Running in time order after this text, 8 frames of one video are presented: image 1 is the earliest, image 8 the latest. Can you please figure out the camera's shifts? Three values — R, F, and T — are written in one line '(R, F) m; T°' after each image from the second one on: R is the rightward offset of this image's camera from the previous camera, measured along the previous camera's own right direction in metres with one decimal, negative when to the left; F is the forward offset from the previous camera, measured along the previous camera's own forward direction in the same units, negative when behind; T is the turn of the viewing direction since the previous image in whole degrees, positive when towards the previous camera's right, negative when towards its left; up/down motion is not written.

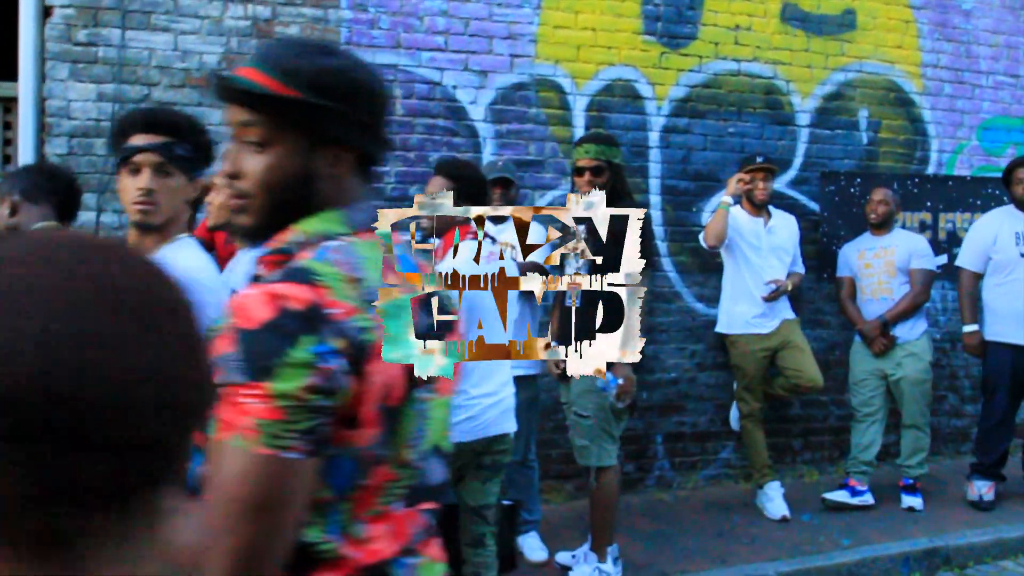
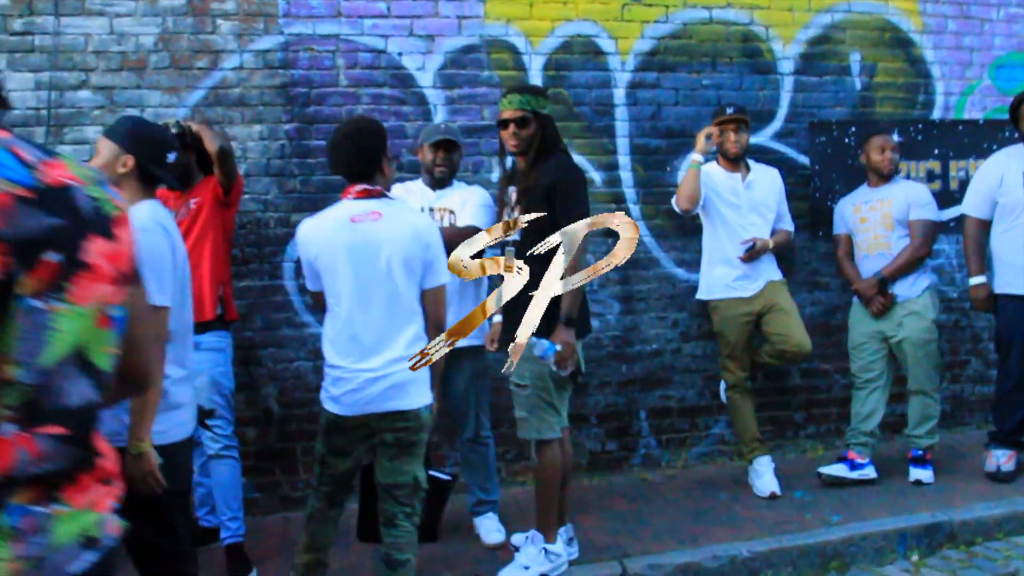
(+0.7, +0.3) m; -5°
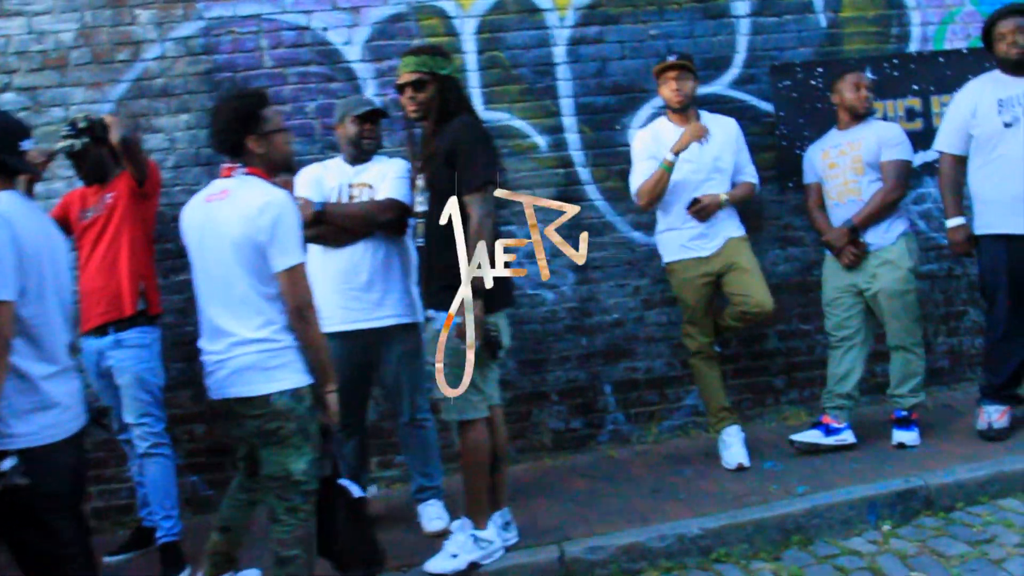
(+0.7, +0.2) m; -5°
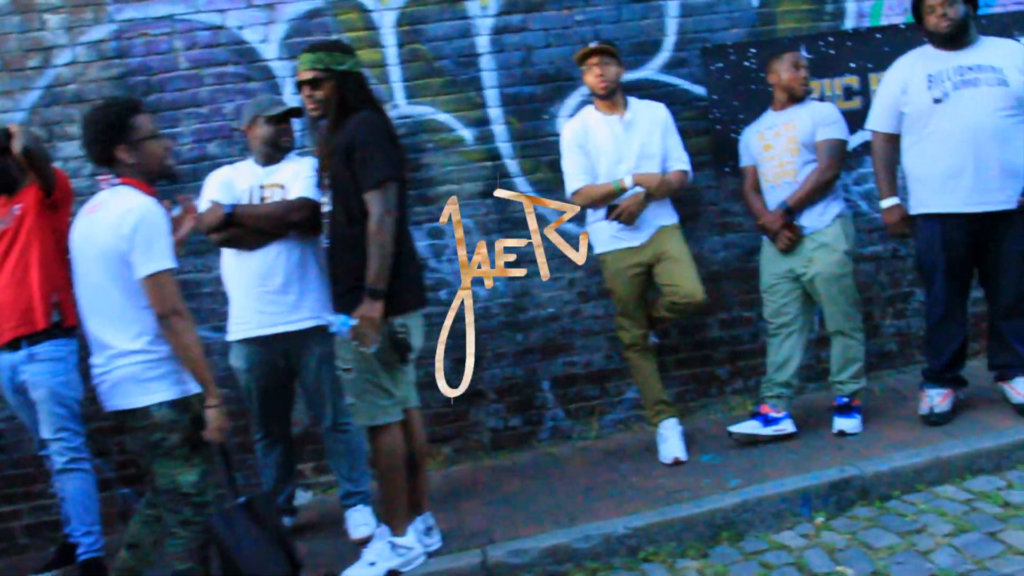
(+0.4, +0.1) m; 0°
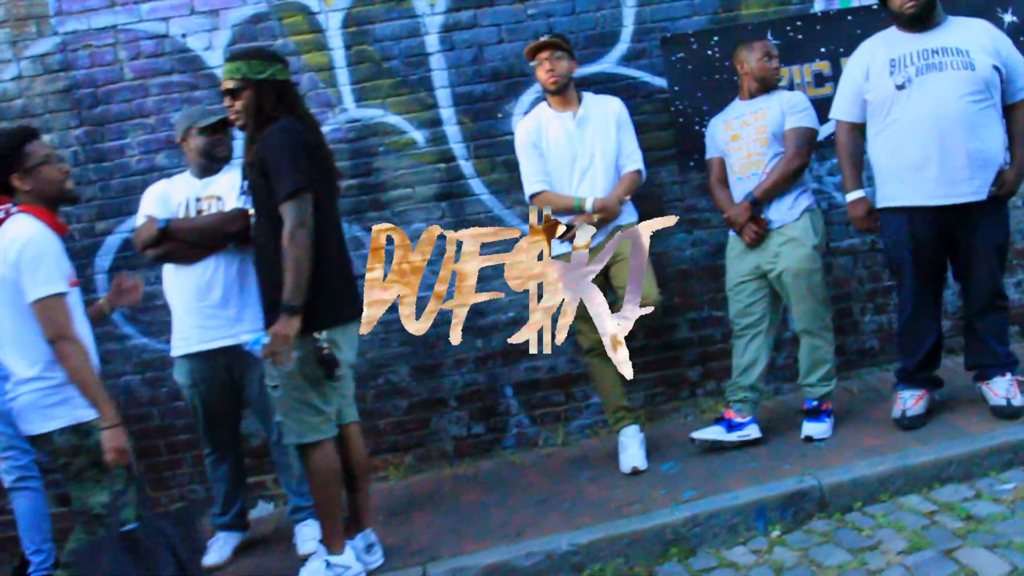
(+0.5, +0.1) m; -3°
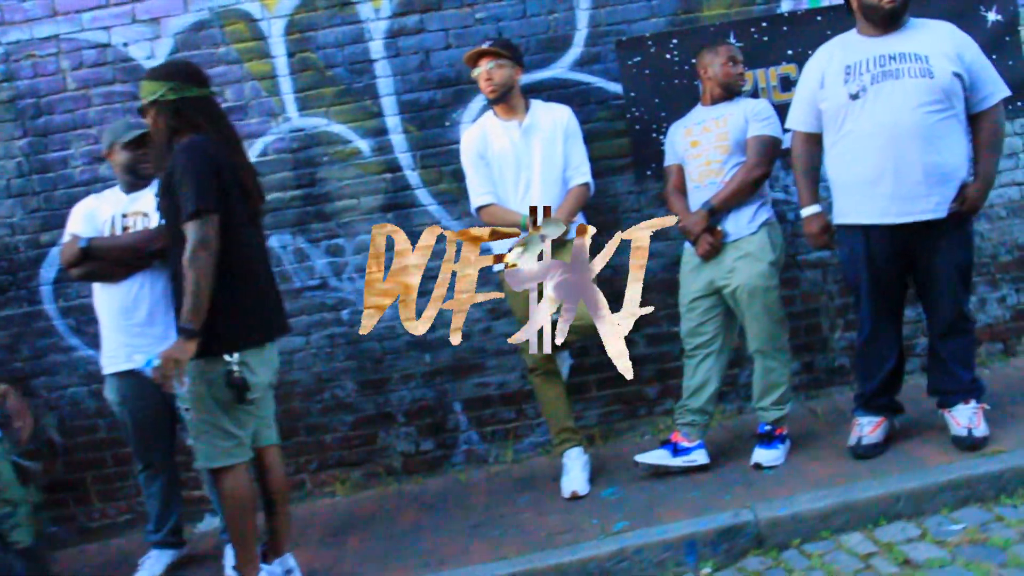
(+0.5, +0.2) m; -3°
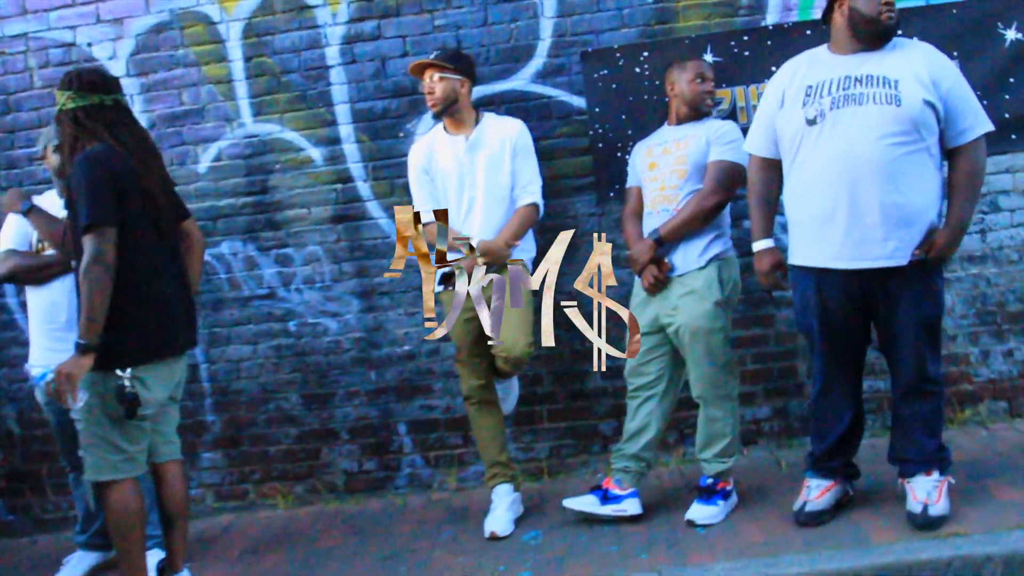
(+0.8, +0.3) m; -7°
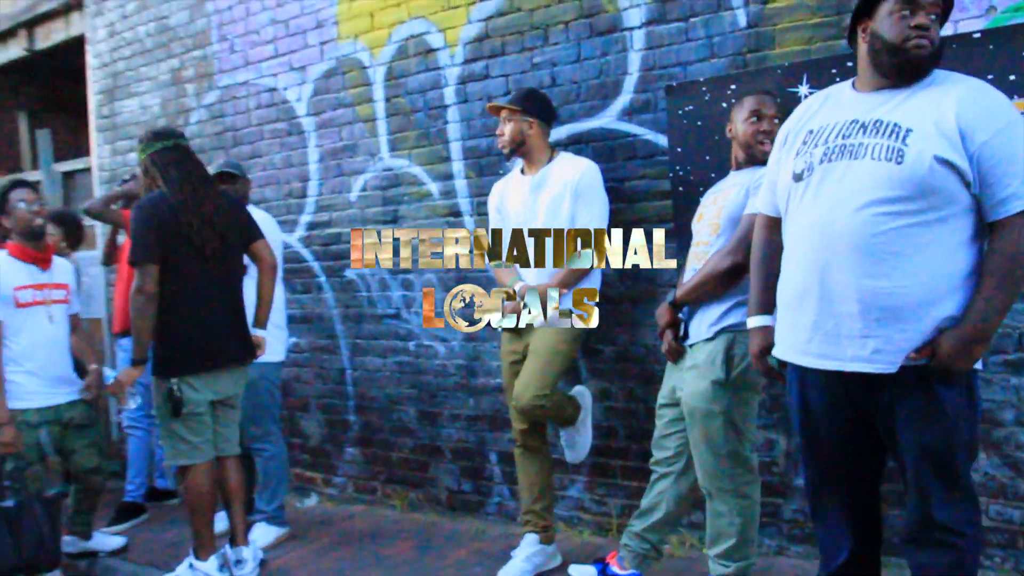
(+1.7, +0.5) m; -30°
